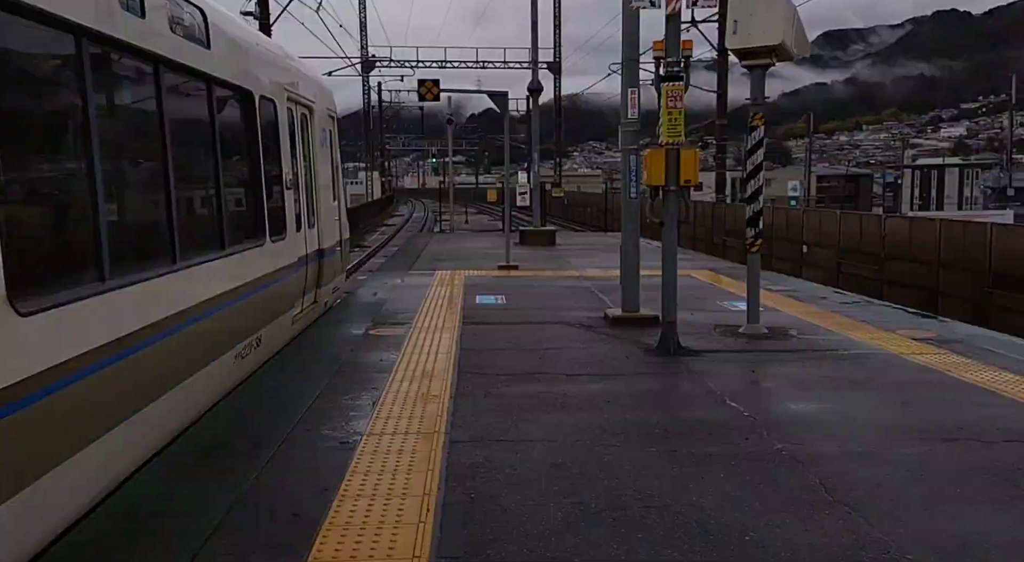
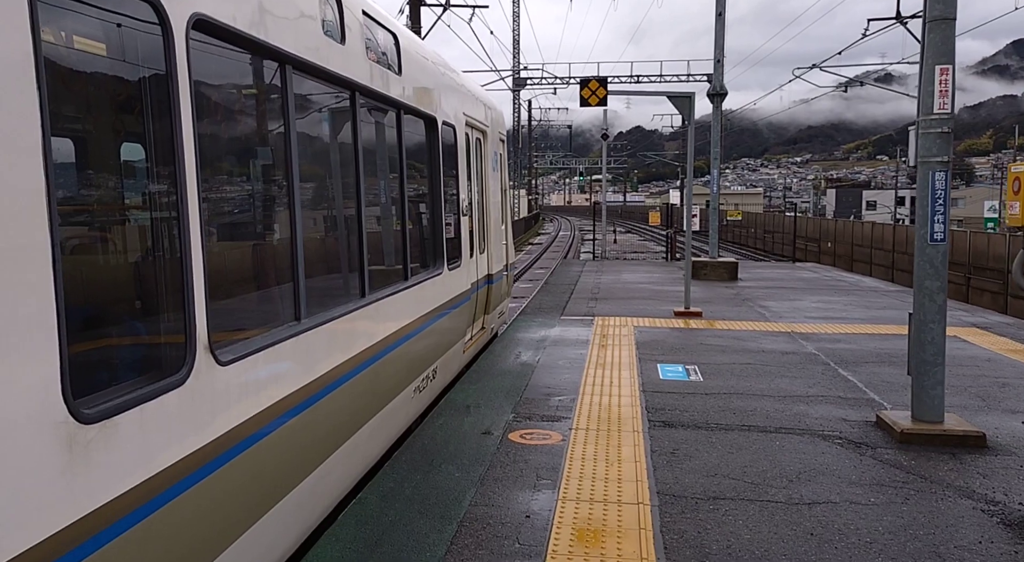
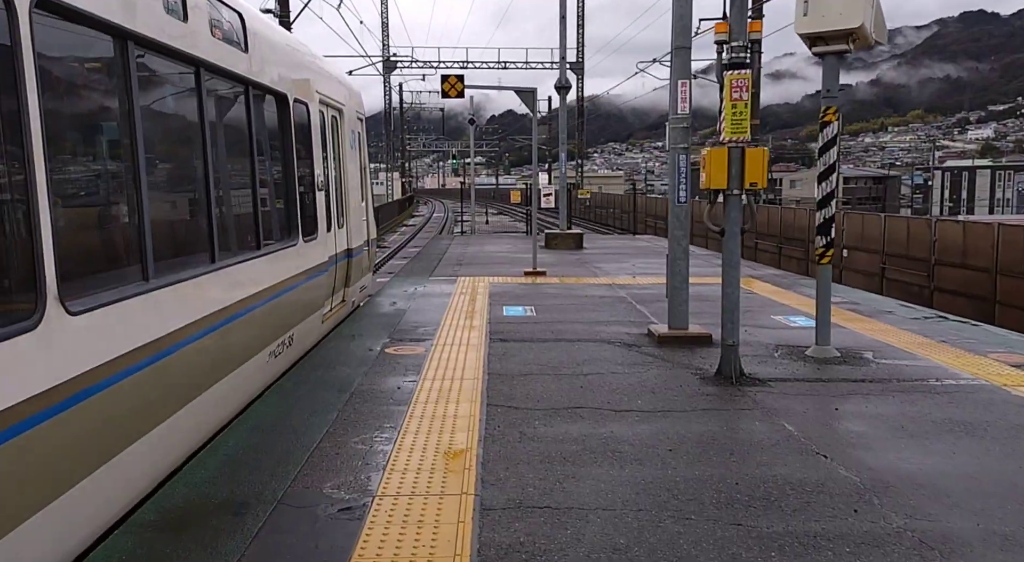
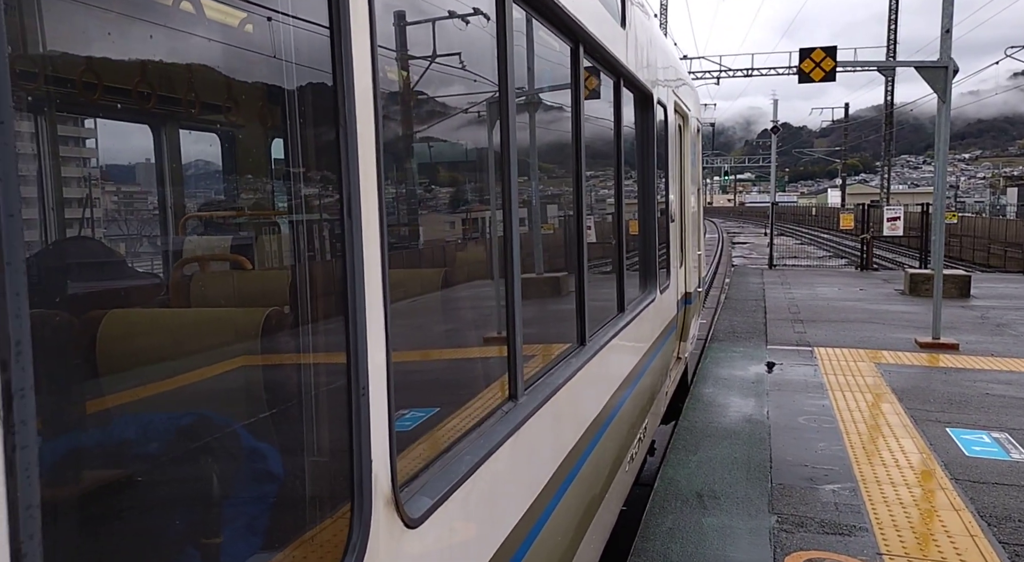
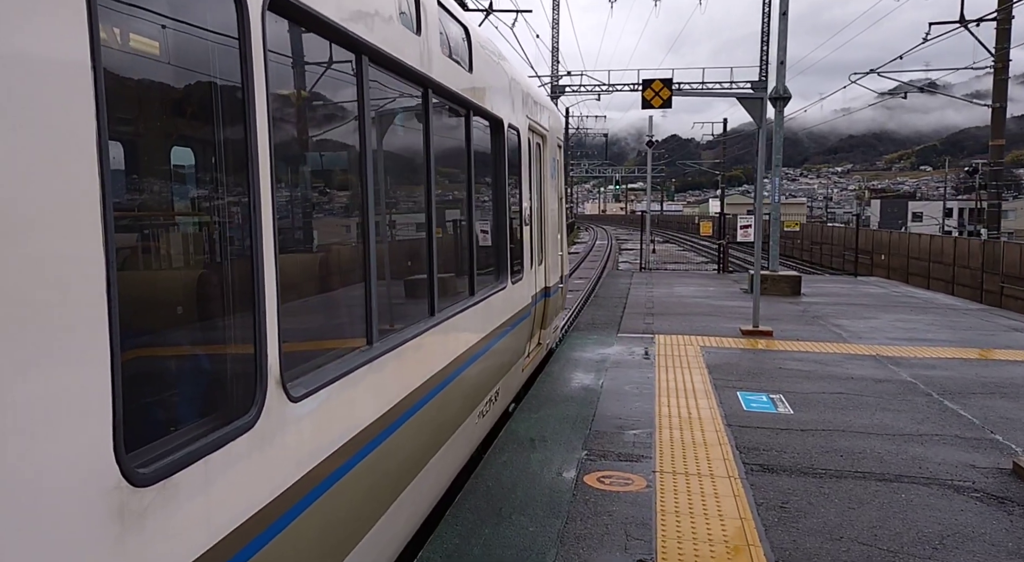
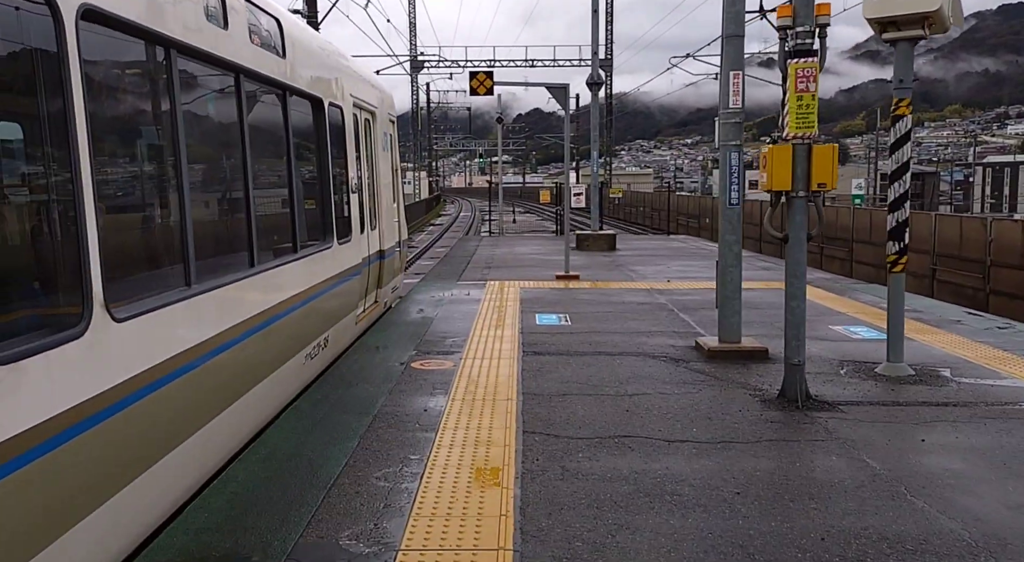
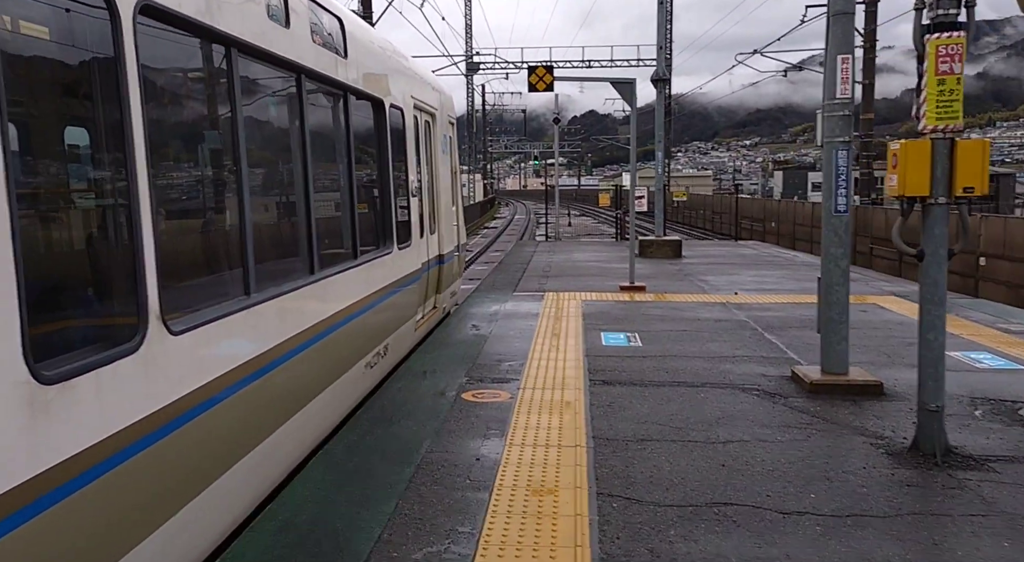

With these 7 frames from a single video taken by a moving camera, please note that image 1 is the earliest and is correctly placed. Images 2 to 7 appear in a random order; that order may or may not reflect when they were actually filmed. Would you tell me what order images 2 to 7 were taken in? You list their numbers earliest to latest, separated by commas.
3, 6, 7, 2, 5, 4
